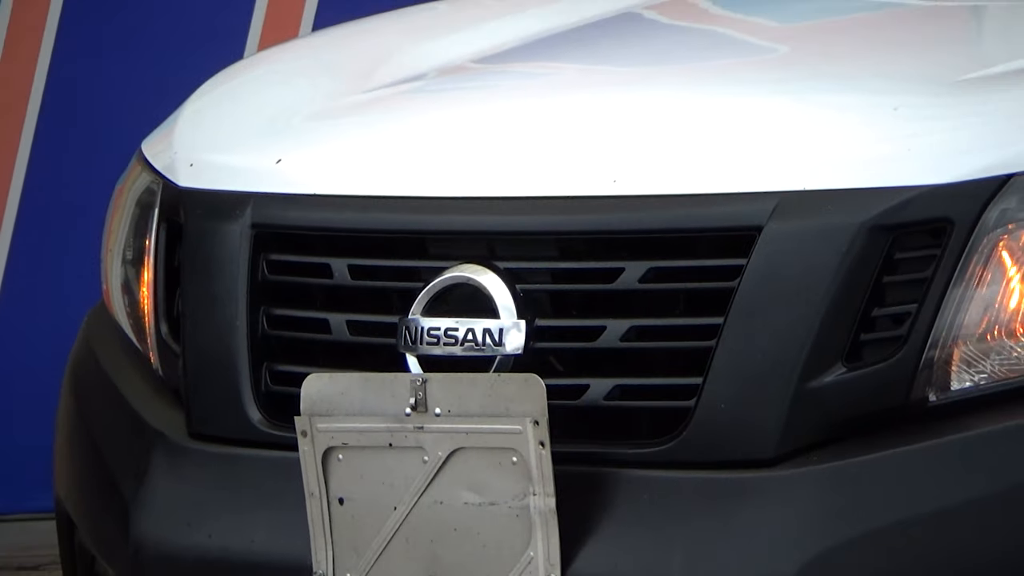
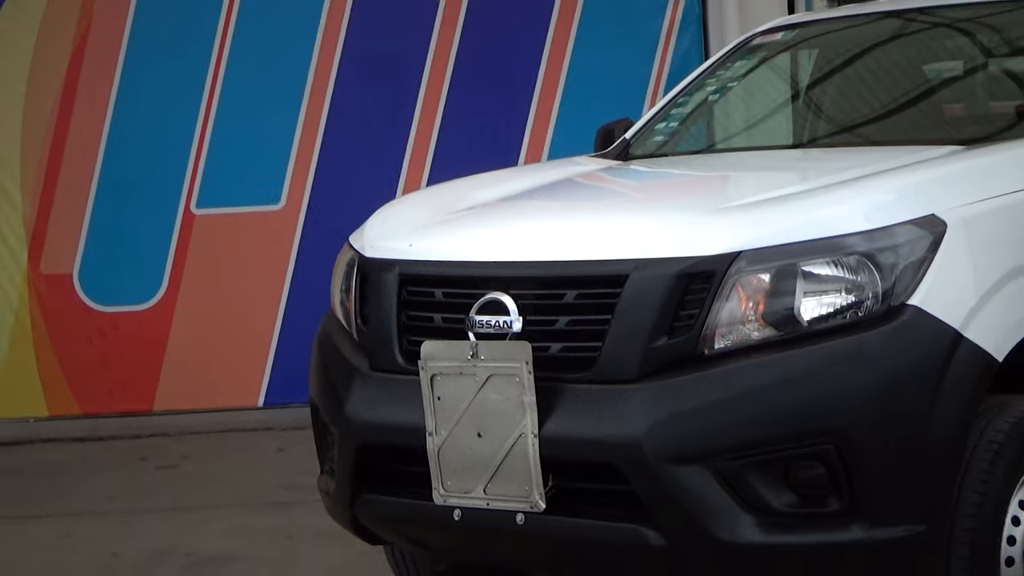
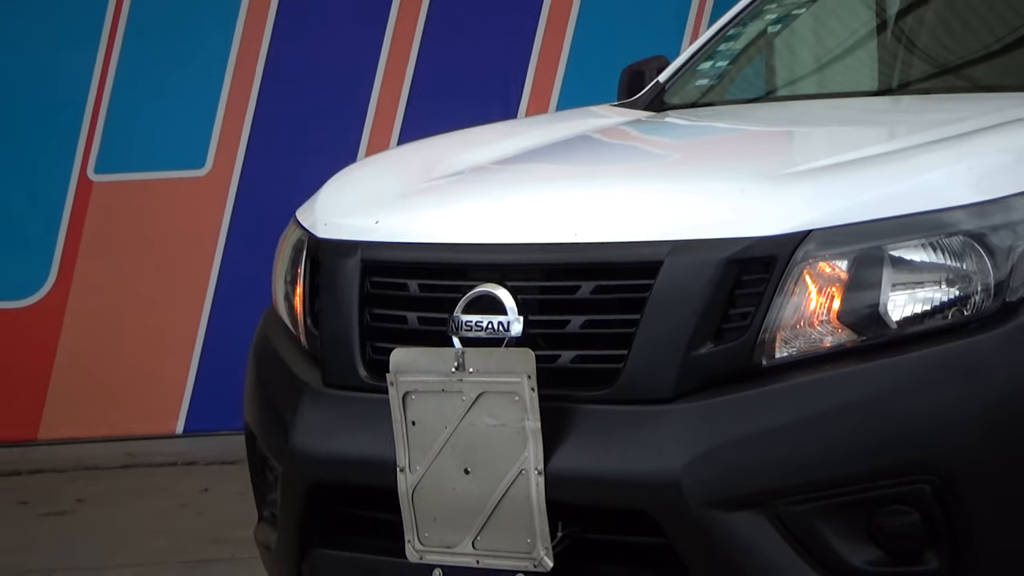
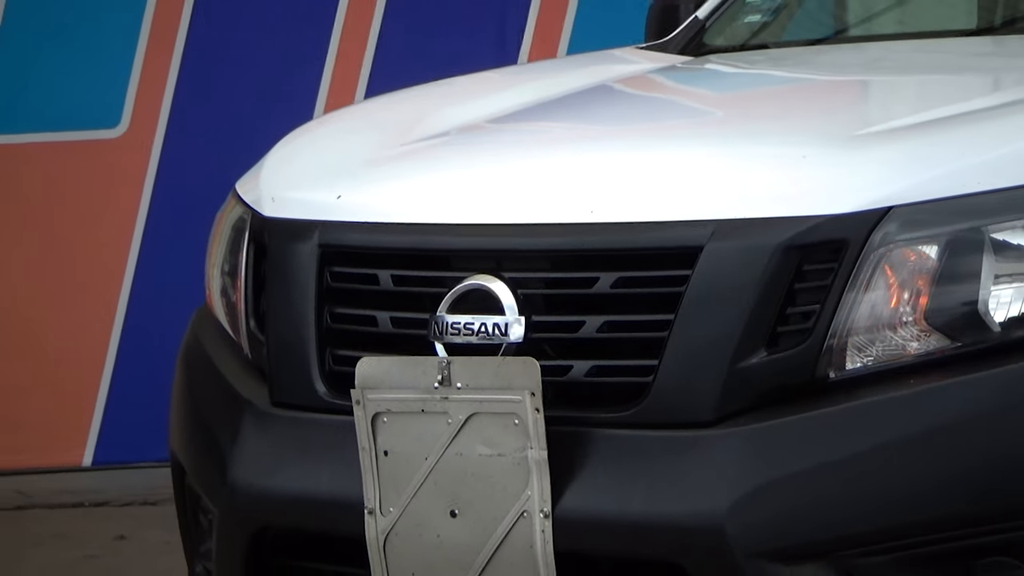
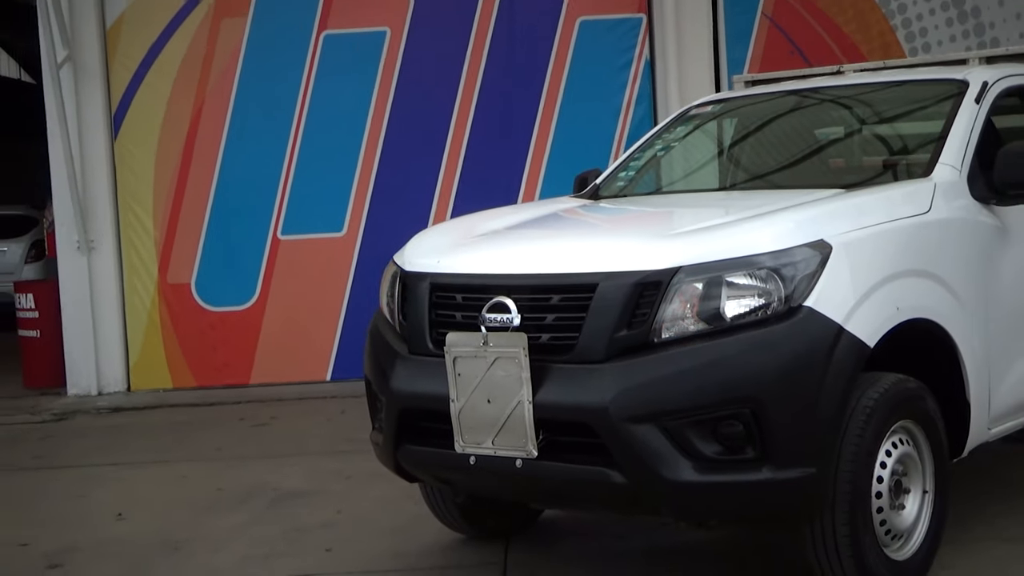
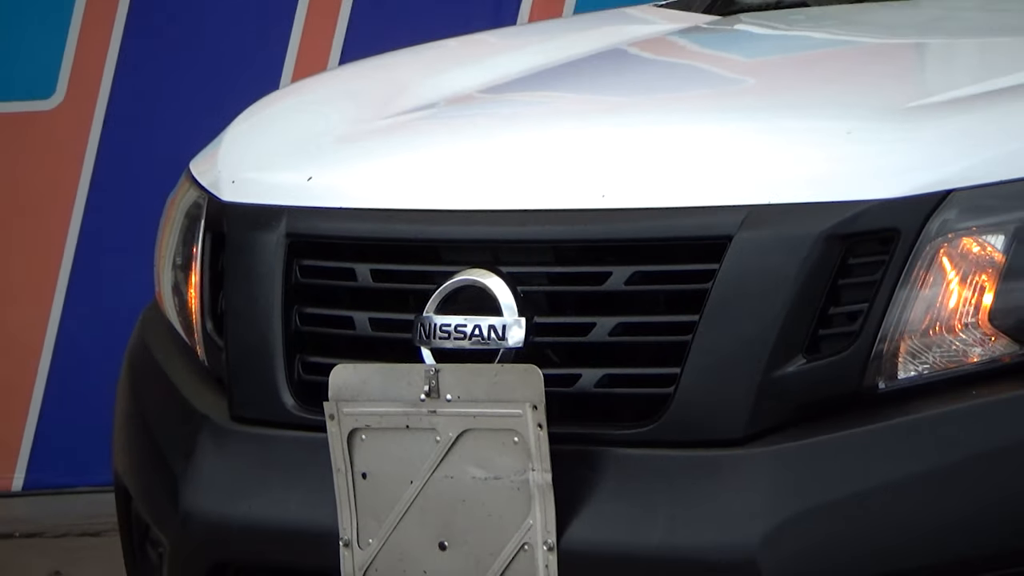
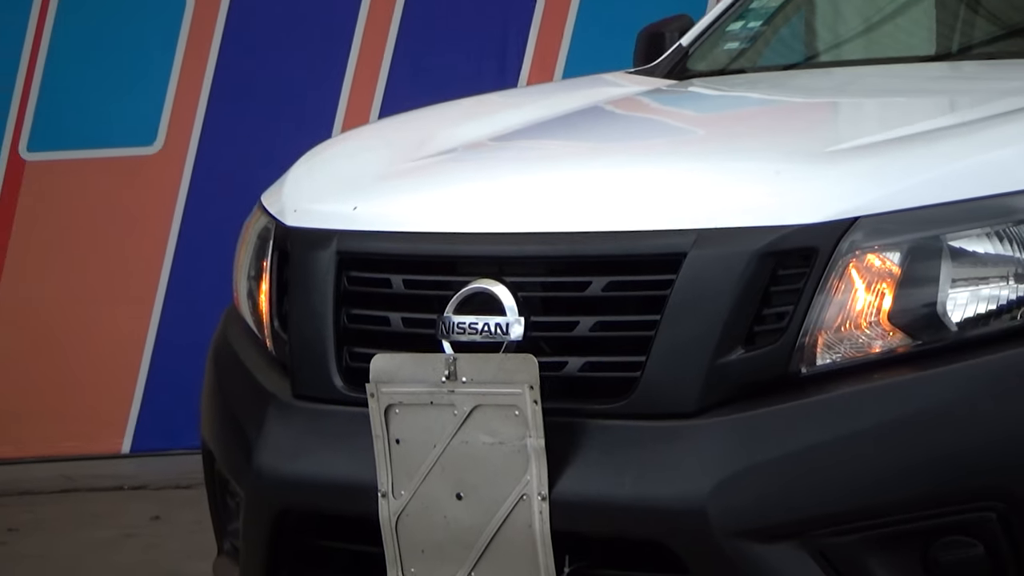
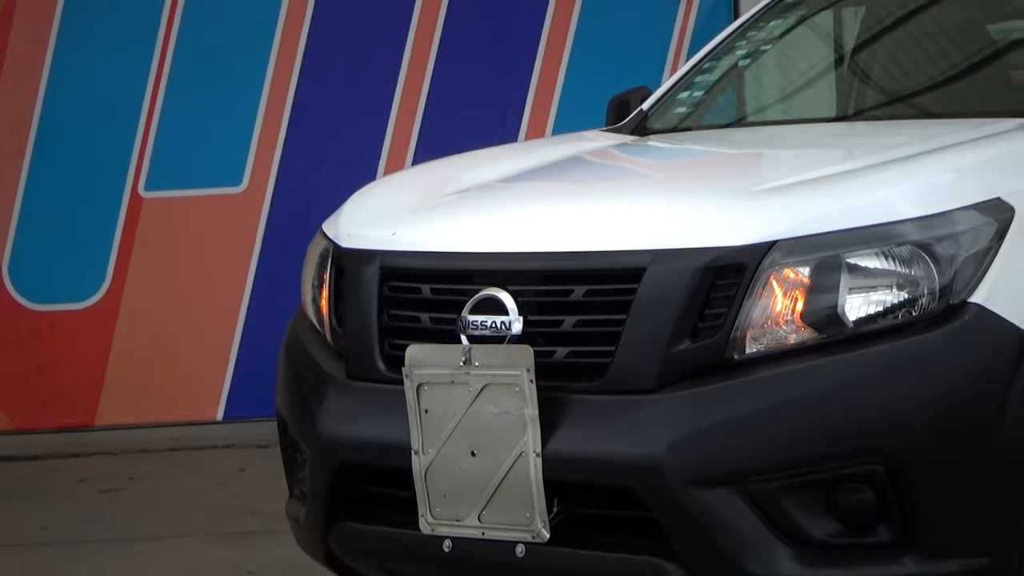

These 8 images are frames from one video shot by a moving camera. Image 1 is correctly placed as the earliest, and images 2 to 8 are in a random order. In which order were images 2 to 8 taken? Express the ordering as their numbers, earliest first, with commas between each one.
6, 4, 7, 3, 8, 2, 5
